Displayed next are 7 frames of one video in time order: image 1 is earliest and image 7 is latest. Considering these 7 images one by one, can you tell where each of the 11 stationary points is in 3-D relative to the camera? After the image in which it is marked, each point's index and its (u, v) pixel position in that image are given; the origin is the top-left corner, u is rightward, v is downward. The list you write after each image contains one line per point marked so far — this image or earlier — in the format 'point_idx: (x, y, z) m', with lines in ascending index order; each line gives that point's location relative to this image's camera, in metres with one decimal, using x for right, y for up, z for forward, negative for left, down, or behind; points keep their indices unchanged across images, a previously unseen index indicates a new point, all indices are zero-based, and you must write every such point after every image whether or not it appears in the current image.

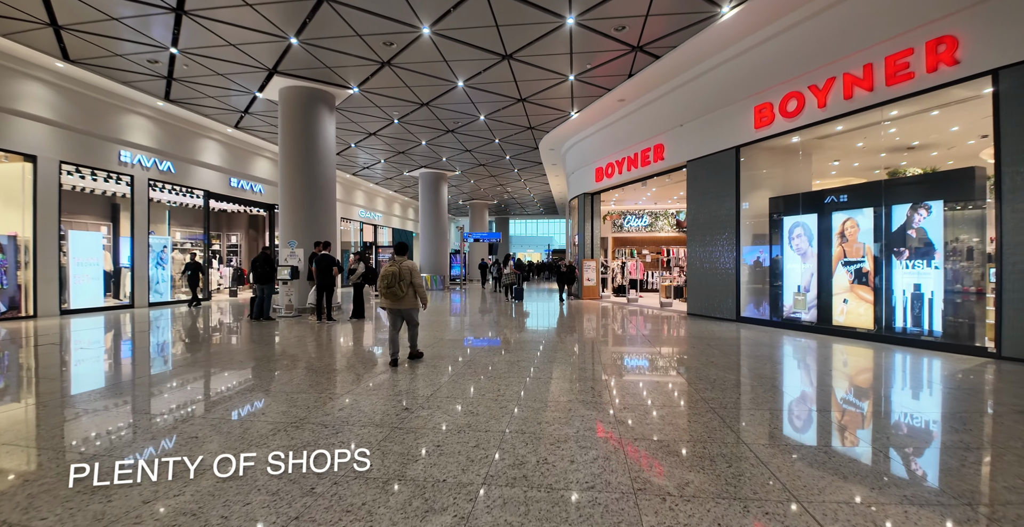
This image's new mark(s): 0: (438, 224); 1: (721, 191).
0: (-3.4, +1.9, +18.4) m
1: (+4.4, +1.5, +8.5) m
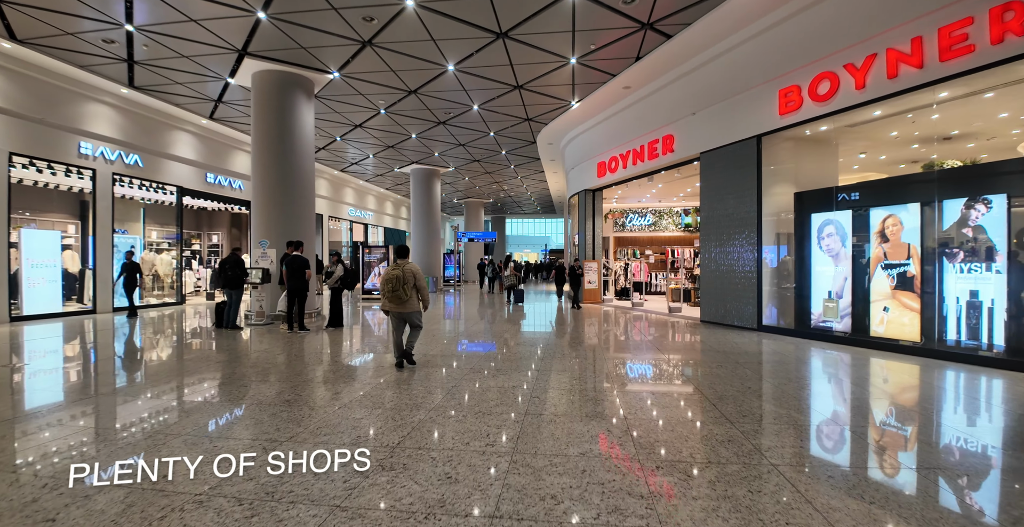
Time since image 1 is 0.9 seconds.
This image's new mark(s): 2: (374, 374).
0: (-3.5, +1.8, +17.5) m
1: (+4.4, +1.5, +7.7) m
2: (-2.0, -1.5, +5.8) m
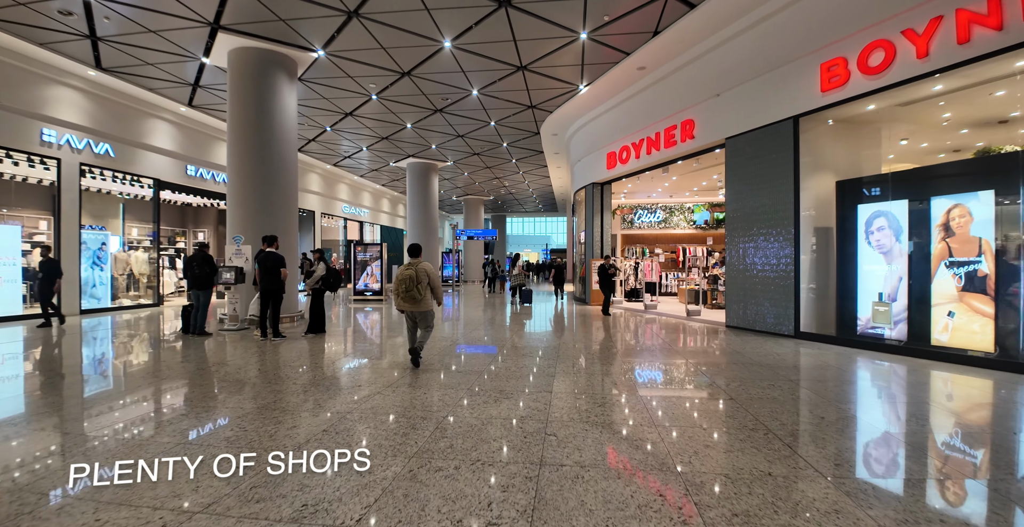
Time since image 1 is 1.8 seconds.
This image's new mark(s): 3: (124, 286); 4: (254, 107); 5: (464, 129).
0: (-3.4, +1.8, +16.7) m
1: (+4.4, +1.5, +6.8) m
2: (-1.9, -1.5, +5.0) m
3: (-10.1, -0.6, +10.6) m
4: (-4.9, +3.0, +7.7) m
5: (-1.5, +4.1, +12.4) m
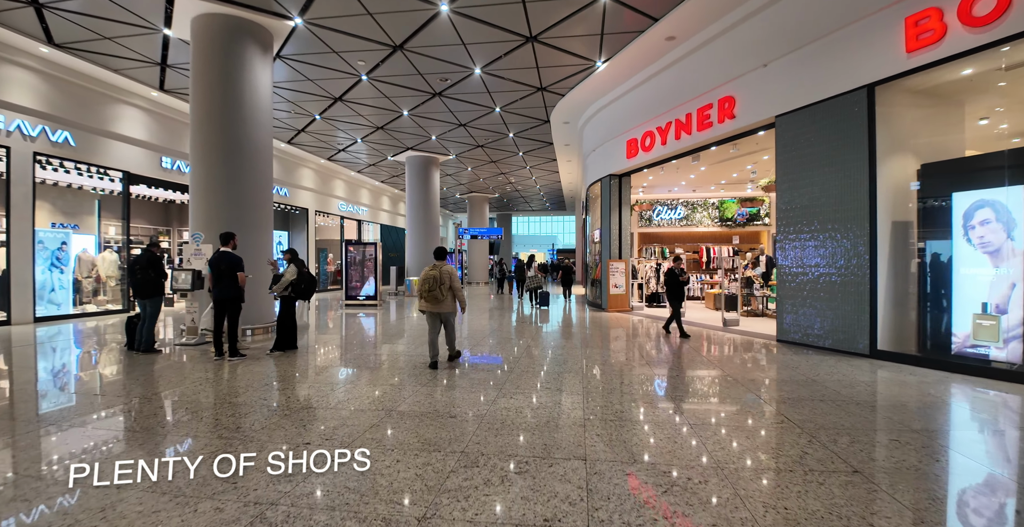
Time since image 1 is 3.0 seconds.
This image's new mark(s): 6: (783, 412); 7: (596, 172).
0: (-3.2, +1.8, +15.6) m
1: (+4.5, +1.5, +5.6) m
2: (-1.8, -1.5, +3.9) m
3: (-10.0, -0.6, +9.6) m
4: (-4.8, +2.9, +6.7) m
5: (-1.3, +4.1, +11.3) m
6: (+2.5, -1.5, +3.8) m
7: (+2.2, +2.4, +10.8) m
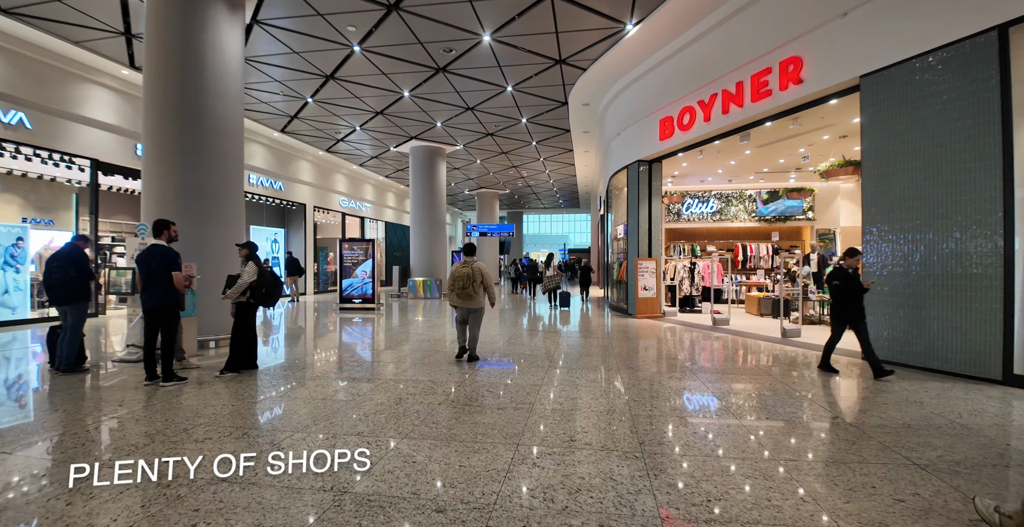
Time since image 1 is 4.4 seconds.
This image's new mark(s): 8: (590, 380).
0: (-2.8, +1.8, +14.5) m
1: (+4.7, +1.5, +4.3) m
2: (-1.7, -1.5, +2.7) m
3: (-9.7, -0.6, +8.6) m
4: (-4.6, +3.0, +5.6) m
5: (-0.9, +4.1, +10.1) m
6: (+2.6, -1.5, +2.5) m
7: (+2.5, +2.5, +9.5) m
8: (+0.9, -1.5, +4.7) m
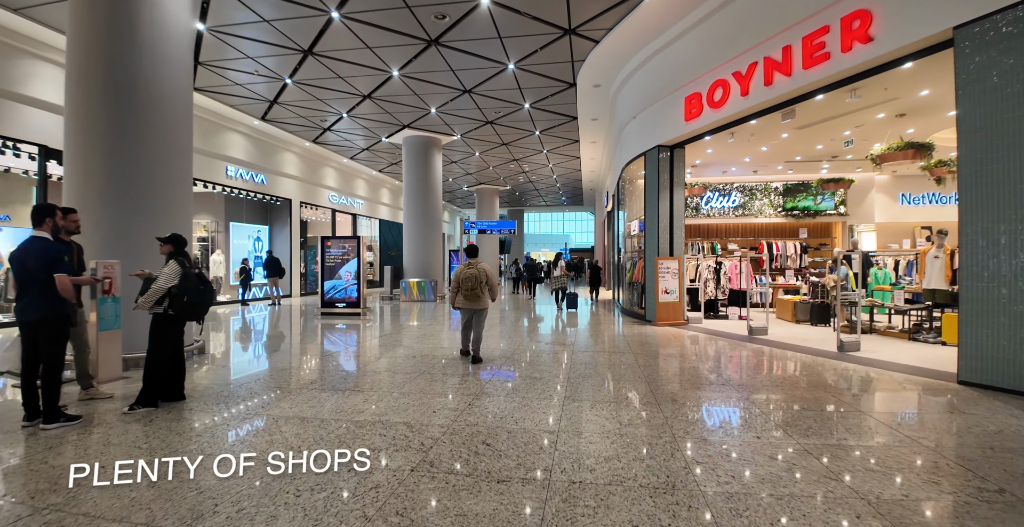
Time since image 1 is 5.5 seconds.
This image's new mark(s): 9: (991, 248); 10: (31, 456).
0: (-2.7, +1.8, +13.4) m
1: (+4.8, +1.5, +3.3) m
2: (-1.6, -1.5, +1.7) m
3: (-9.6, -0.6, +7.6) m
4: (-4.6, +3.0, +4.5) m
5: (-0.9, +4.1, +9.1) m
6: (+2.7, -1.5, +1.5) m
7: (+2.6, +2.5, +8.5) m
8: (+0.9, -1.5, +3.7) m
9: (+4.6, +0.1, +3.9) m
10: (-3.0, -1.4, +2.6) m
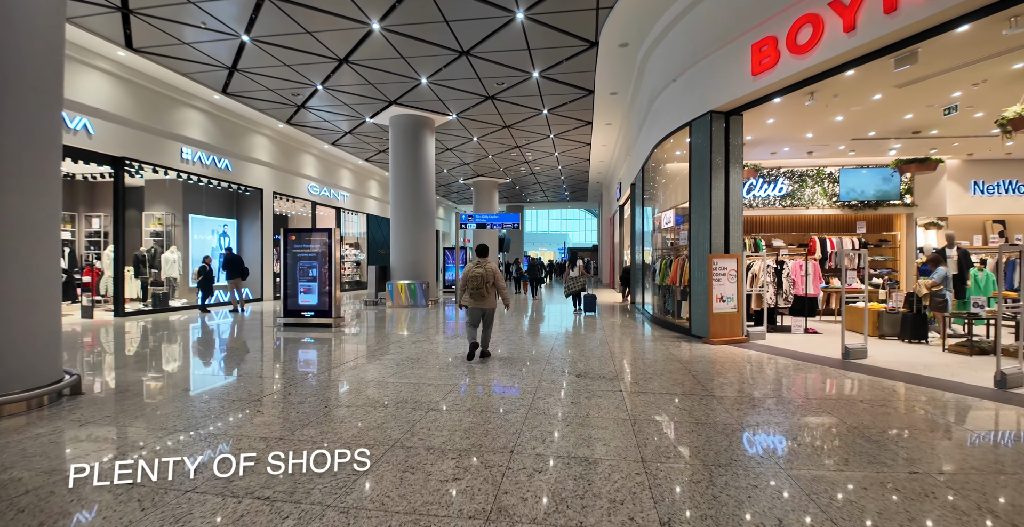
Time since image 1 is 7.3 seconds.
0: (-2.7, +1.9, +11.8) m
1: (+5.0, +1.5, +1.7) m
2: (-1.4, -1.5, +0.1) m
3: (-9.5, -0.5, +5.9) m
4: (-4.4, +3.0, +2.9) m
5: (-0.8, +4.1, +7.4) m
6: (+2.9, -1.5, -0.1) m
7: (+2.7, +2.5, +6.9) m
8: (+1.1, -1.5, +2.1) m
9: (+4.7, +0.1, +2.4) m
10: (-2.8, -1.4, +1.0) m
